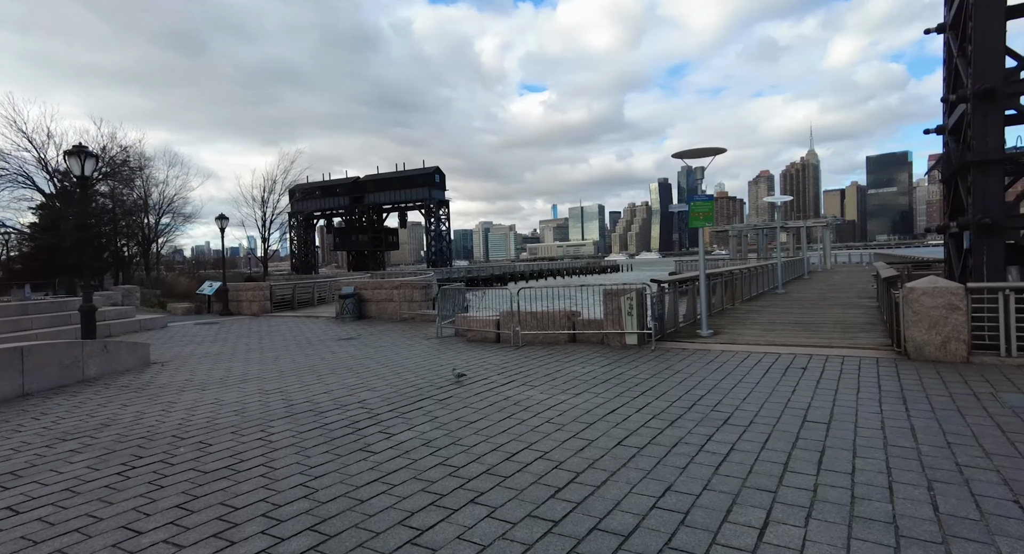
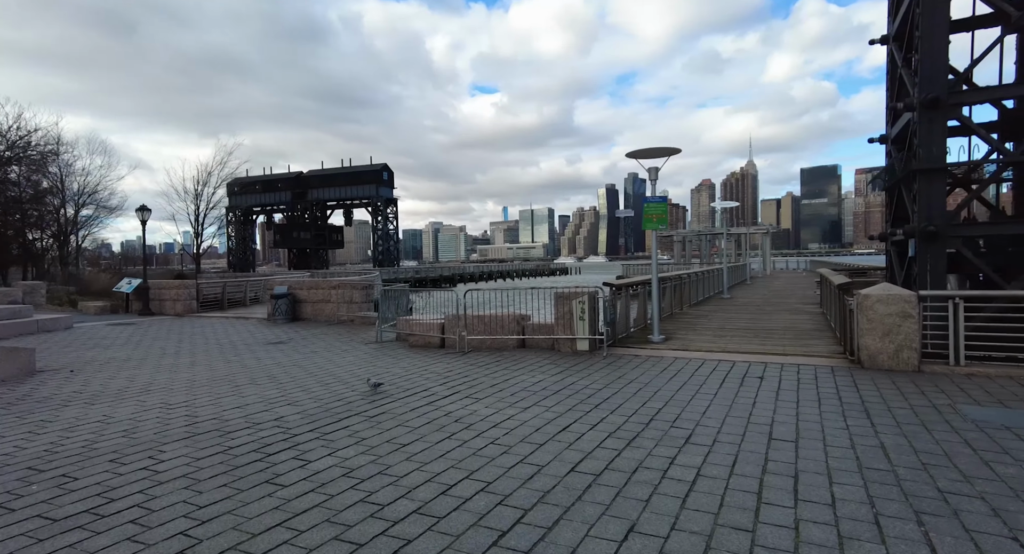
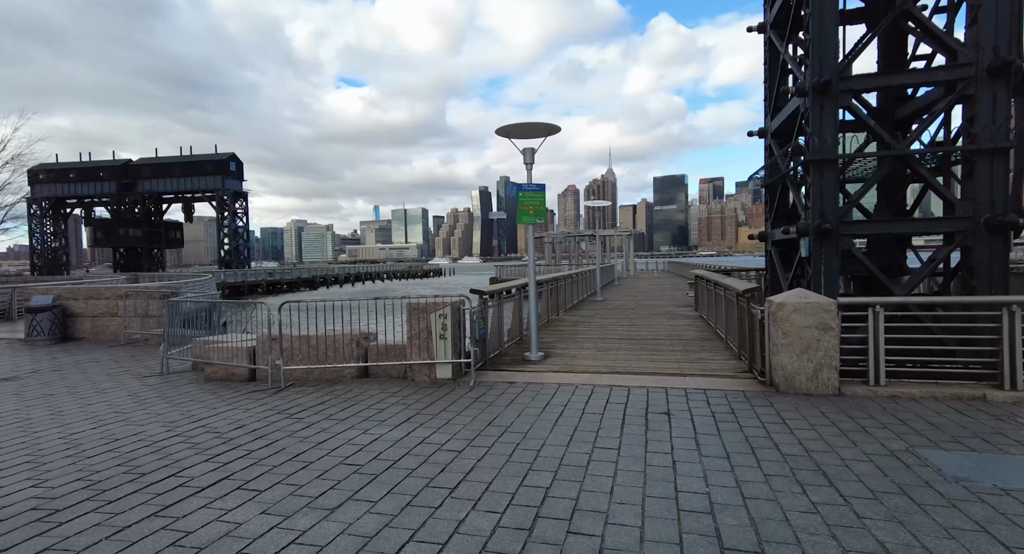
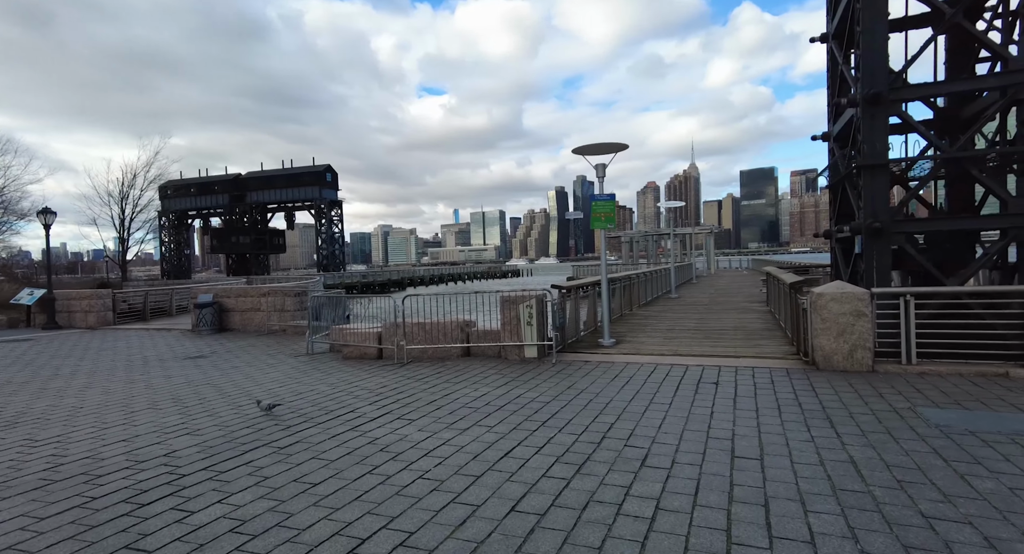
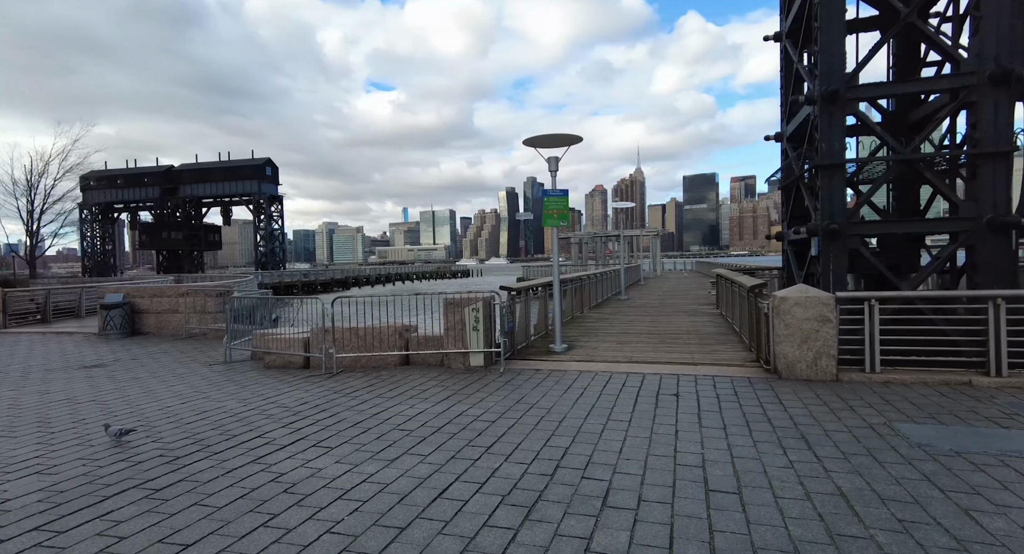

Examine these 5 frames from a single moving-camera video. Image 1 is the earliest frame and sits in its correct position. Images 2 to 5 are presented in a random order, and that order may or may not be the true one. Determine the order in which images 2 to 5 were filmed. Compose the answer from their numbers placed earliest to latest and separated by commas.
2, 4, 5, 3
